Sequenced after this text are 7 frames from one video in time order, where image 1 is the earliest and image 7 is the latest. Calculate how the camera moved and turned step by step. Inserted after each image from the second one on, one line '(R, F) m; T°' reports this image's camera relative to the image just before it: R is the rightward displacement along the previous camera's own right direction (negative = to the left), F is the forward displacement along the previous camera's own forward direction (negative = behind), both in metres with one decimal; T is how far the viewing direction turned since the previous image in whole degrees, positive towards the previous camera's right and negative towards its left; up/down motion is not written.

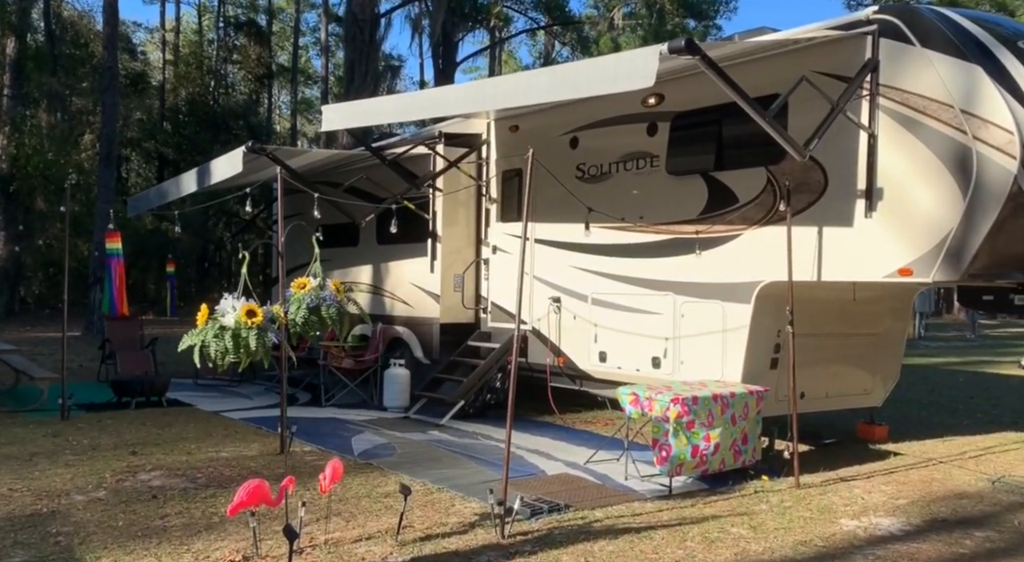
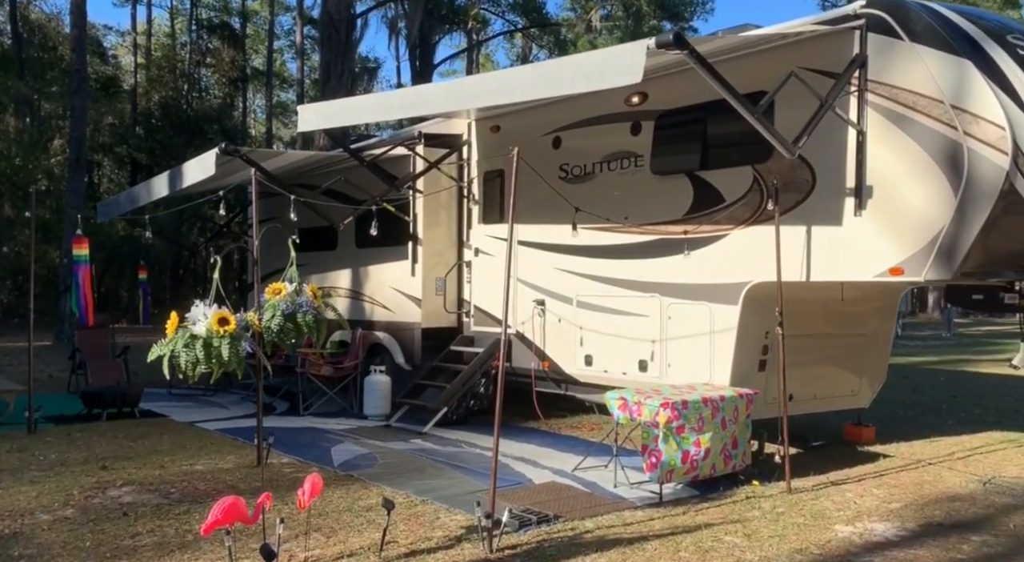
(0.0, +0.2) m; +1°
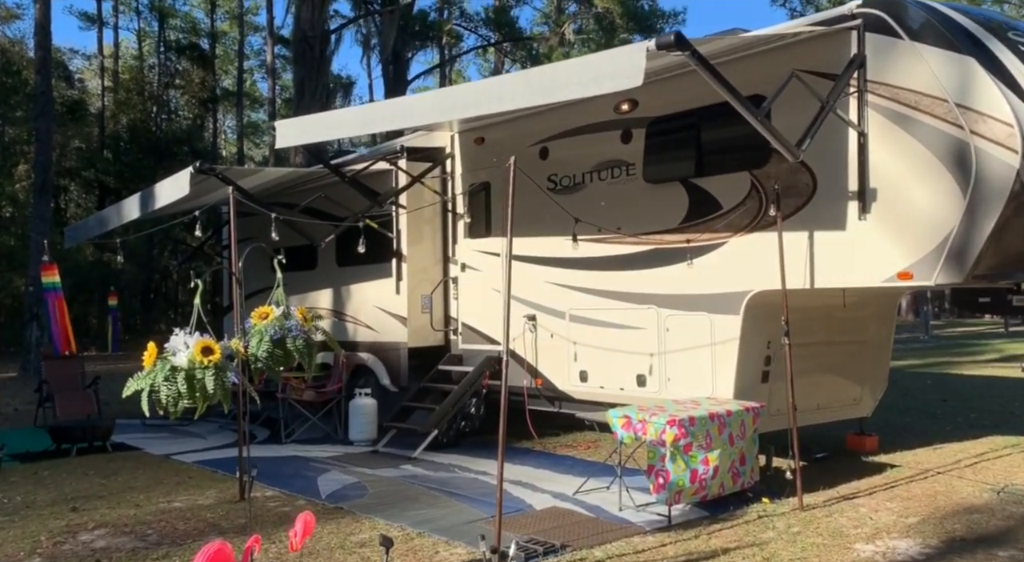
(-0.1, +0.3) m; +2°
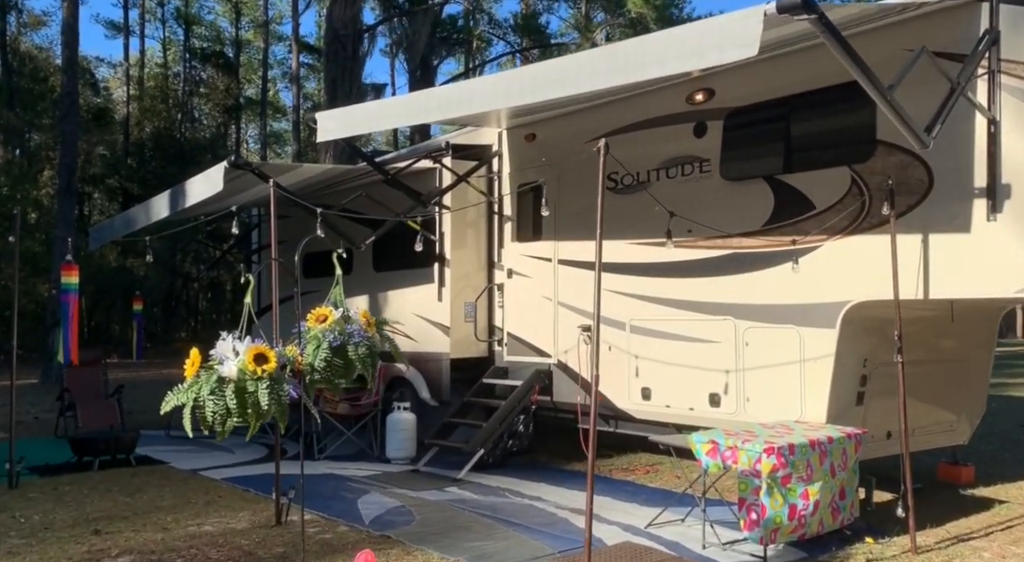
(-0.3, +0.6) m; -1°
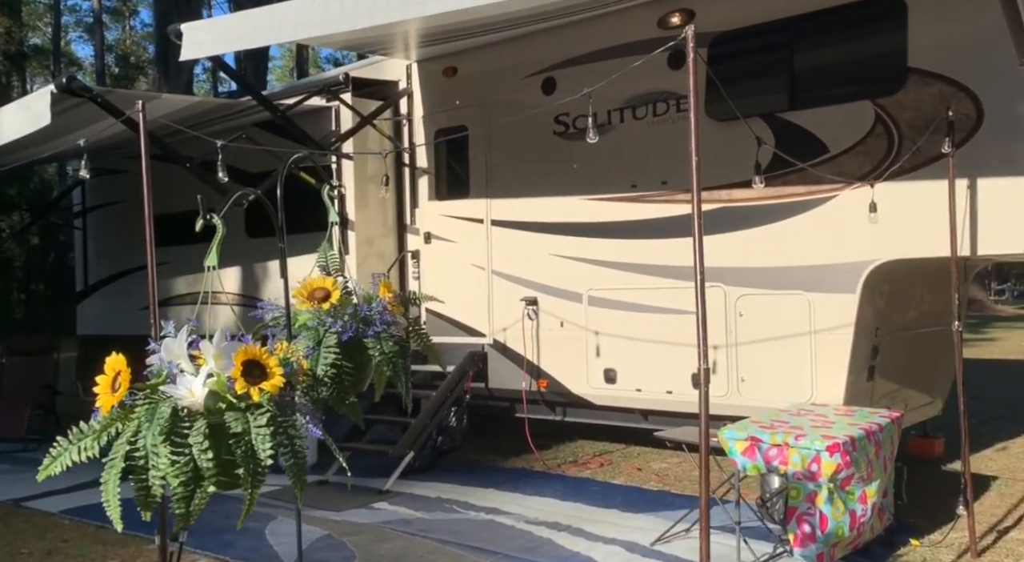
(-0.7, +1.2) m; +12°
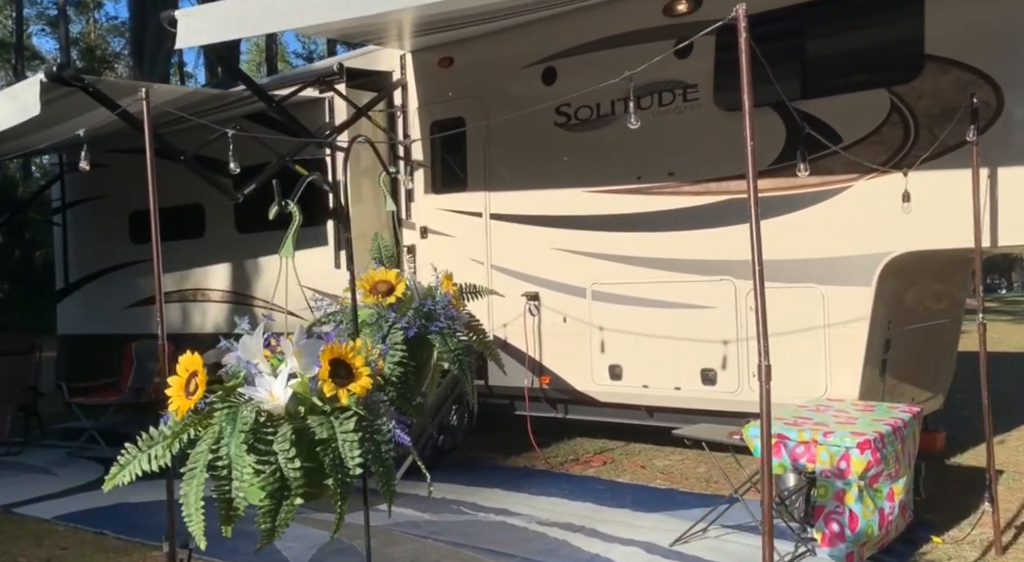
(-0.2, +0.1) m; +2°
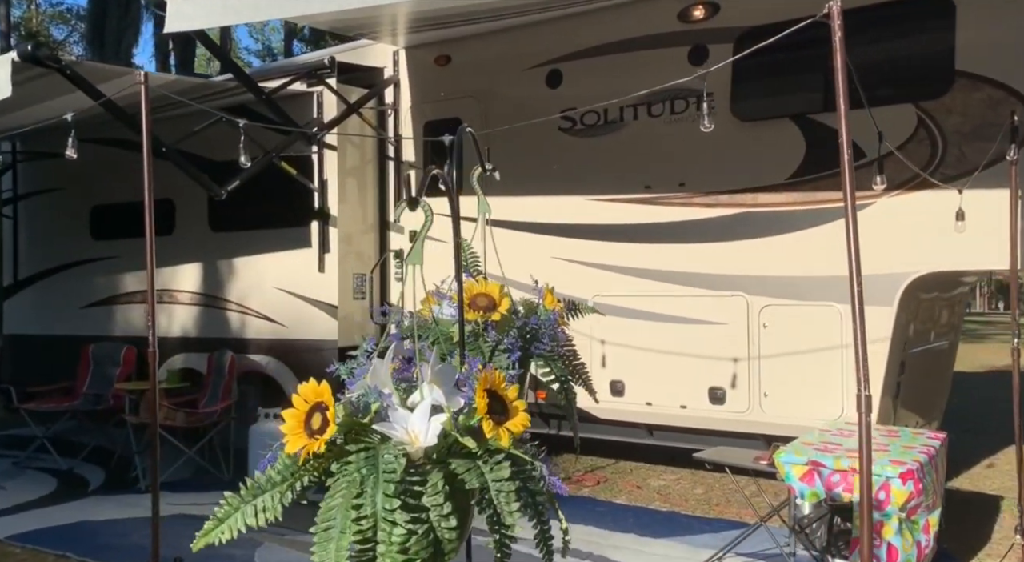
(-0.3, +0.3) m; +4°
